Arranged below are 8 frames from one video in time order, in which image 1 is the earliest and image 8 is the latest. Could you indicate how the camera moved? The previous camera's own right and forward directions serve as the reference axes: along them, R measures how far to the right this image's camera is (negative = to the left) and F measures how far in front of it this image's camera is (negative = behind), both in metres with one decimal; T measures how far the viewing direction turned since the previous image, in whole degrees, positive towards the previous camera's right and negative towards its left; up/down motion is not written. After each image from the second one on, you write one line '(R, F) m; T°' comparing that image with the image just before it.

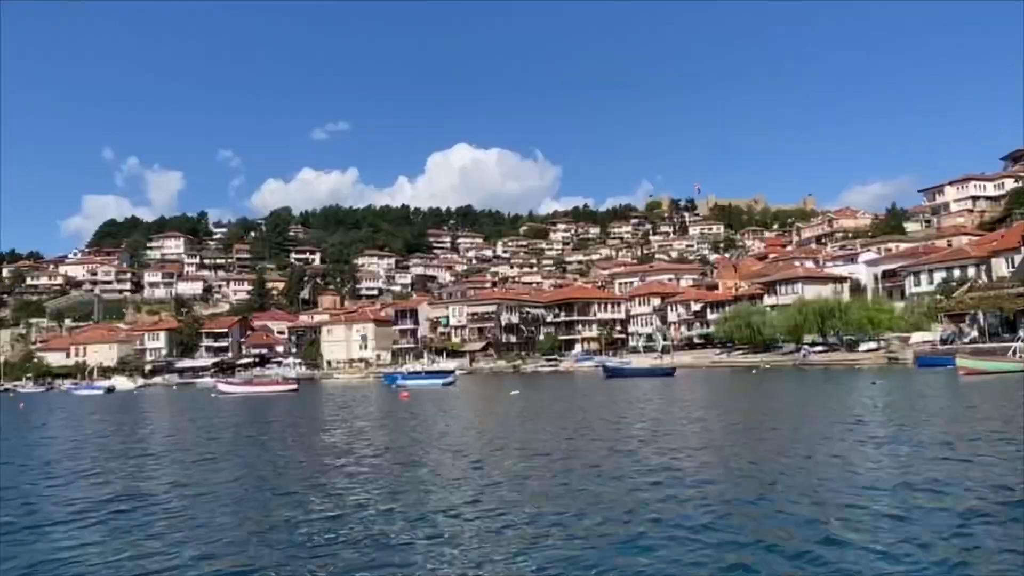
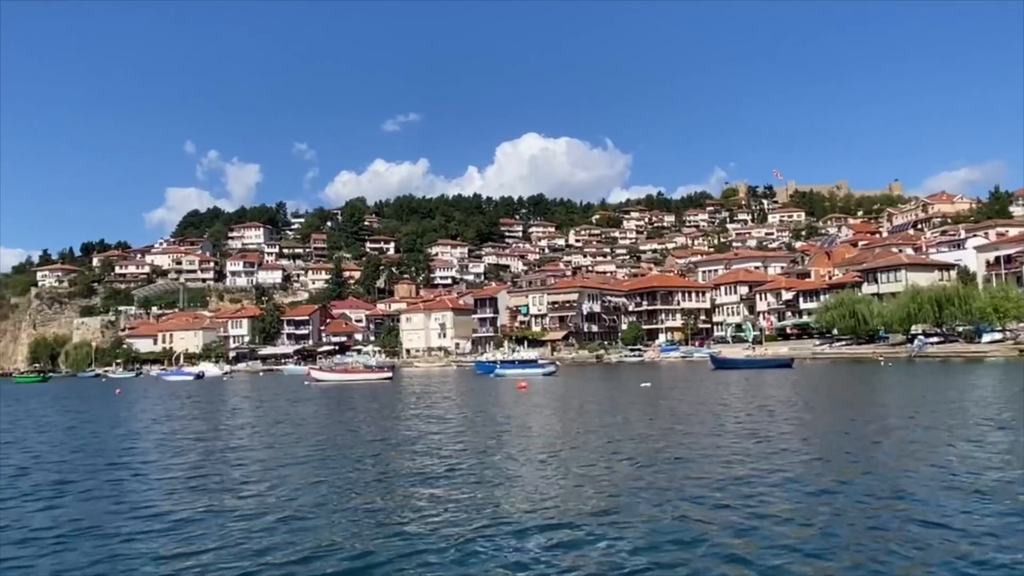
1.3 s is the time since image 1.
(-1.2, +1.6) m; -5°
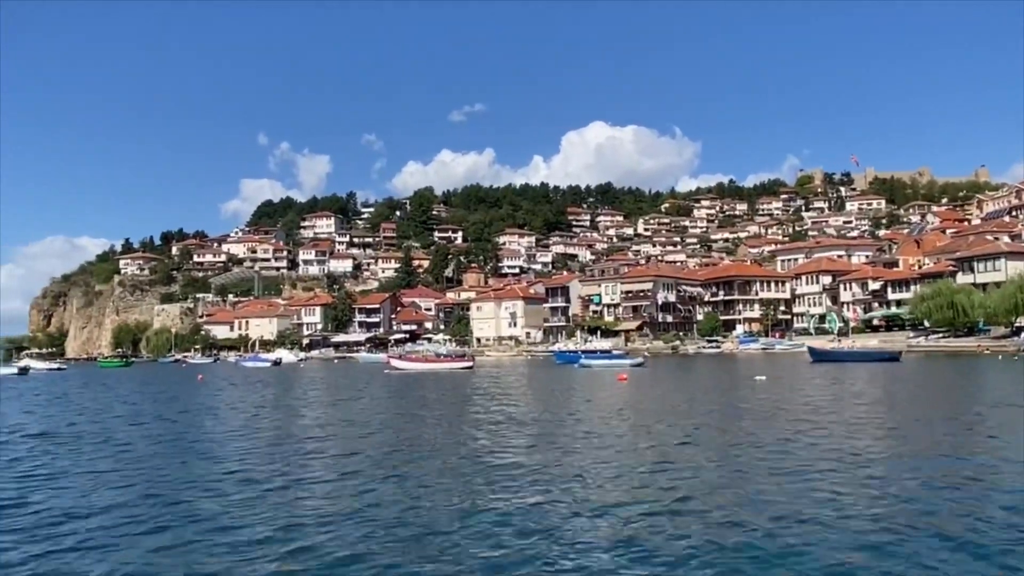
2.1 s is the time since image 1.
(-0.6, +1.0) m; -5°
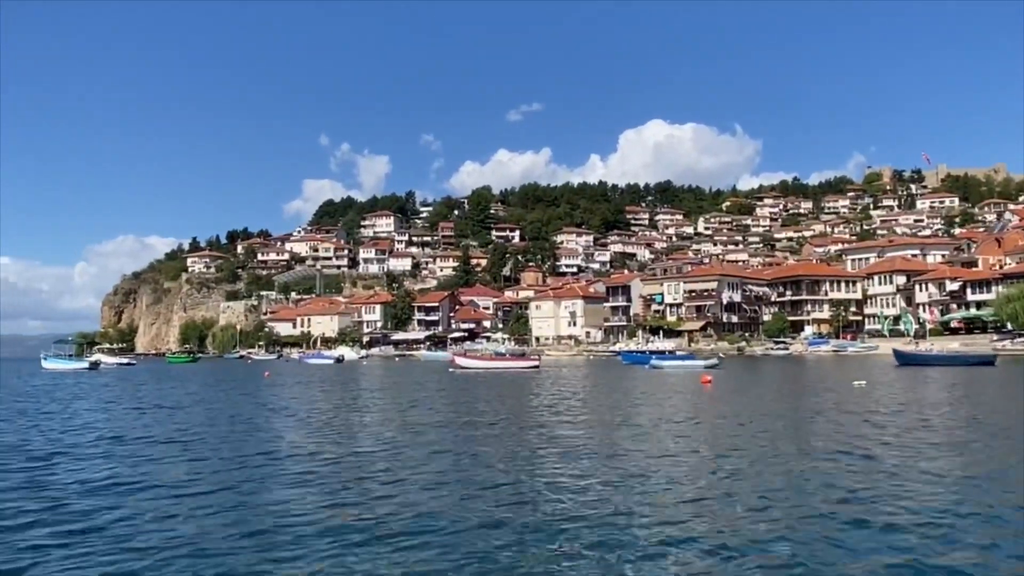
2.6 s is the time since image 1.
(-0.3, +0.6) m; -4°
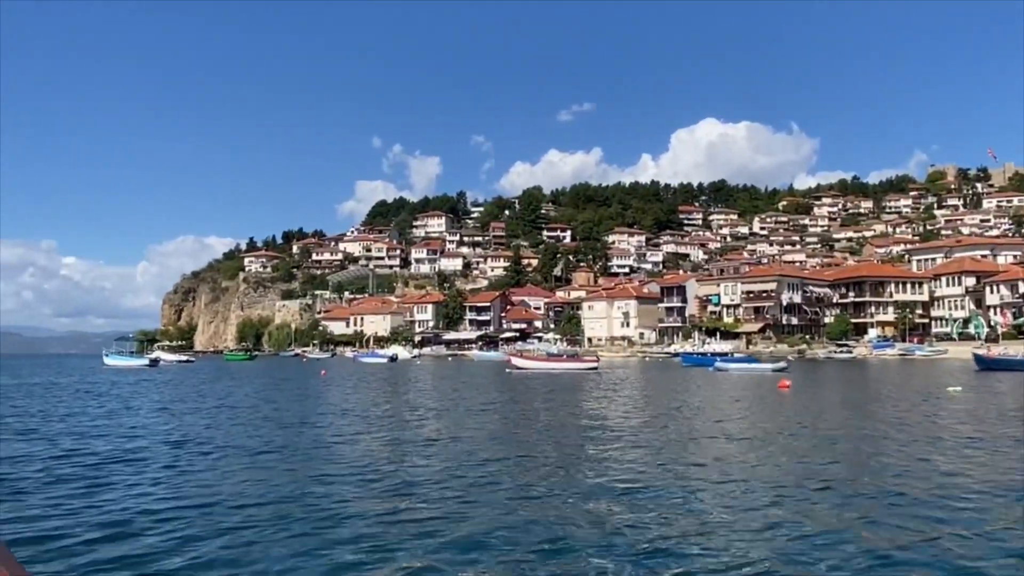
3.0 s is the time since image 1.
(-0.2, +0.5) m; -4°
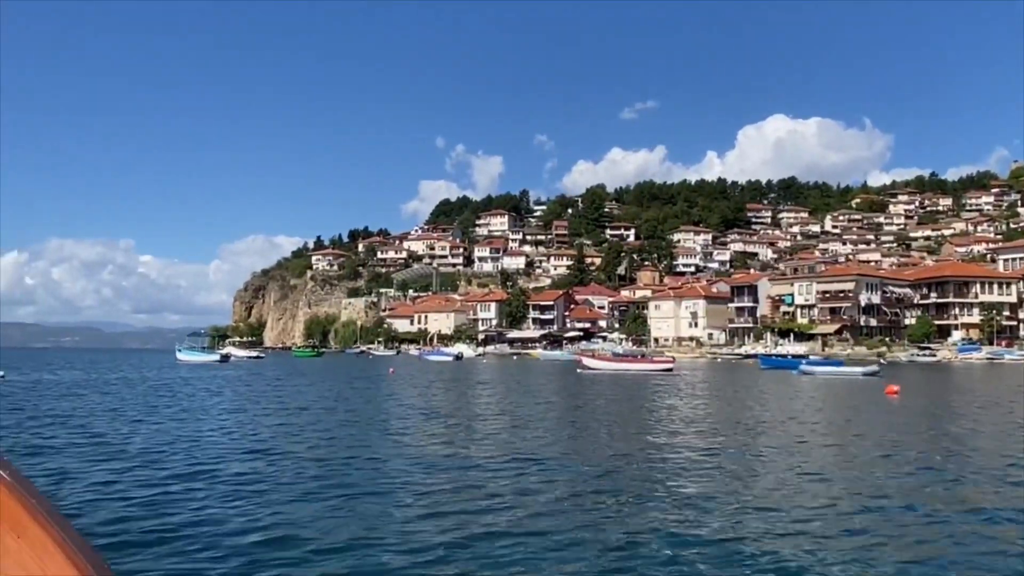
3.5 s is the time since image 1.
(-0.3, +0.7) m; -4°
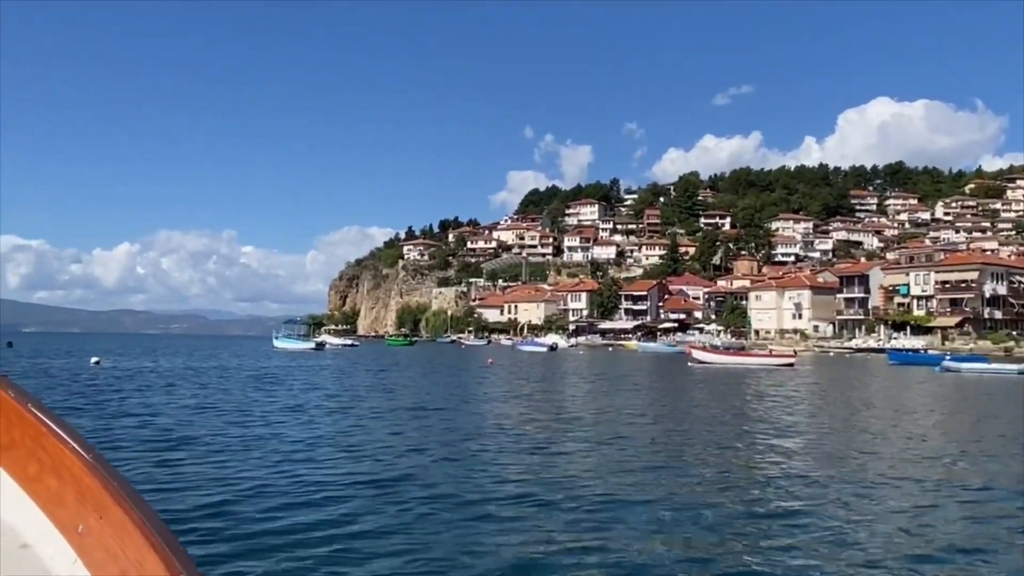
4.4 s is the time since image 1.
(-0.4, +1.3) m; -6°
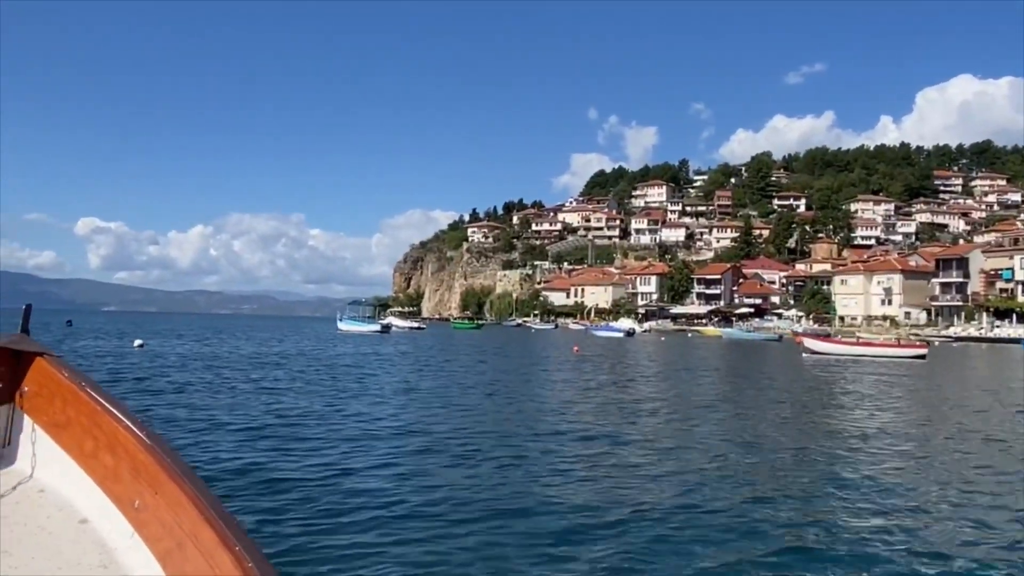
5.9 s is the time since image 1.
(-0.6, +2.1) m; -4°
